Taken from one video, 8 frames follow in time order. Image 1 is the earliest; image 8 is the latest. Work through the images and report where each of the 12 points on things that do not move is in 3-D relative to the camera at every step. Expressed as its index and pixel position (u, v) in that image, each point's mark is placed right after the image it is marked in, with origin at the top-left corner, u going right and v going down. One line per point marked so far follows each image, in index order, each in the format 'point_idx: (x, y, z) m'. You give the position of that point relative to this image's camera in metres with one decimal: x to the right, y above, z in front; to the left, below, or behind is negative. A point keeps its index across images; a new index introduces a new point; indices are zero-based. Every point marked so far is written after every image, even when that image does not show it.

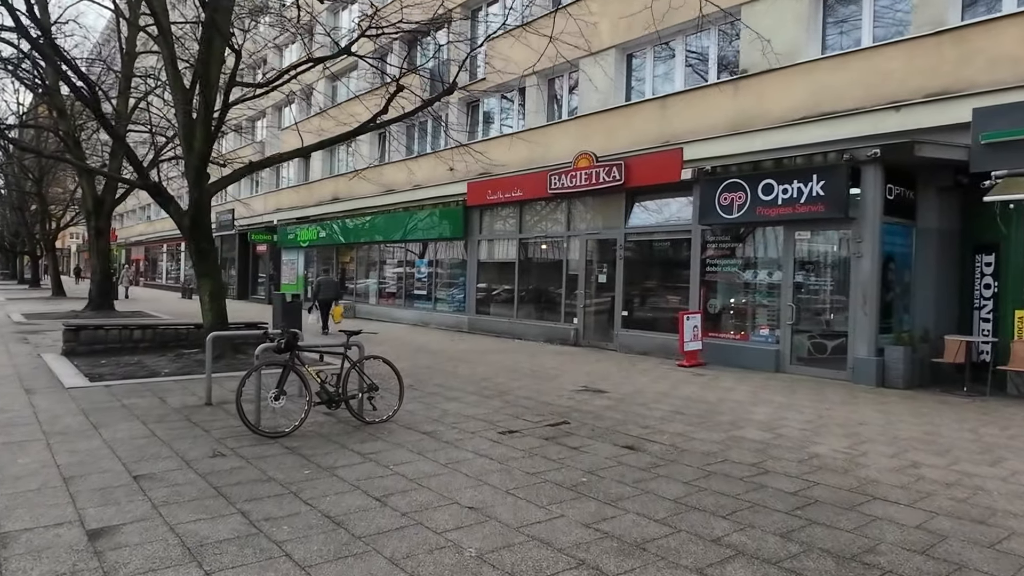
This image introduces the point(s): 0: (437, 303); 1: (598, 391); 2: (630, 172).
0: (-2.0, -0.4, +18.2) m
1: (+1.0, -1.3, +8.3) m
2: (+2.2, +2.2, +12.7) m
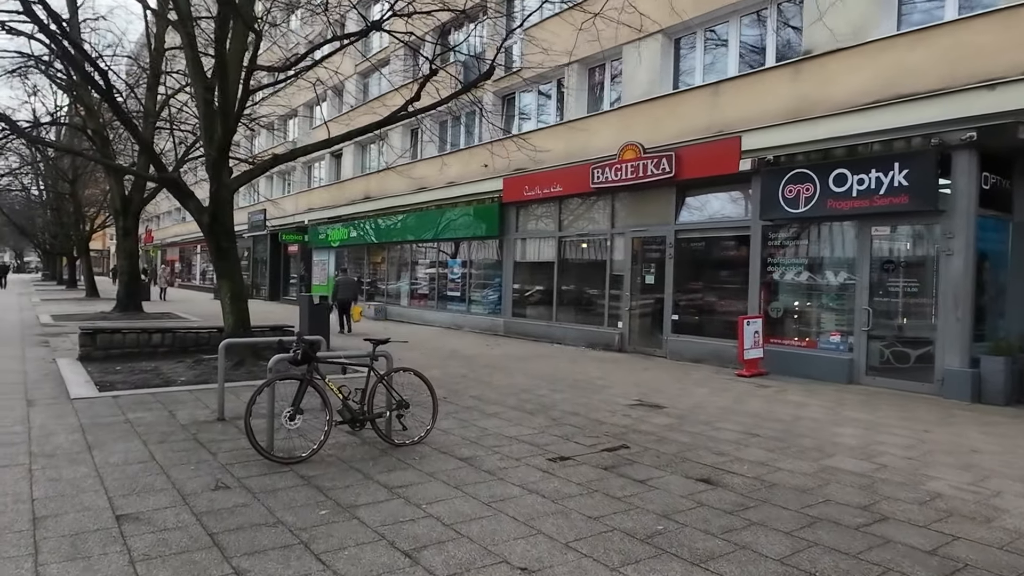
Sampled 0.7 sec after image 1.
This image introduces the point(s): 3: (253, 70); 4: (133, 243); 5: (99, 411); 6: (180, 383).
0: (-1.0, -0.4, +17.4) m
1: (+1.5, -1.3, +7.4) m
2: (+2.9, +2.1, +11.8) m
3: (-3.6, +3.0, +9.4) m
4: (-10.4, +1.3, +18.8) m
5: (-3.9, -1.2, +6.4) m
6: (-4.0, -1.1, +8.2) m
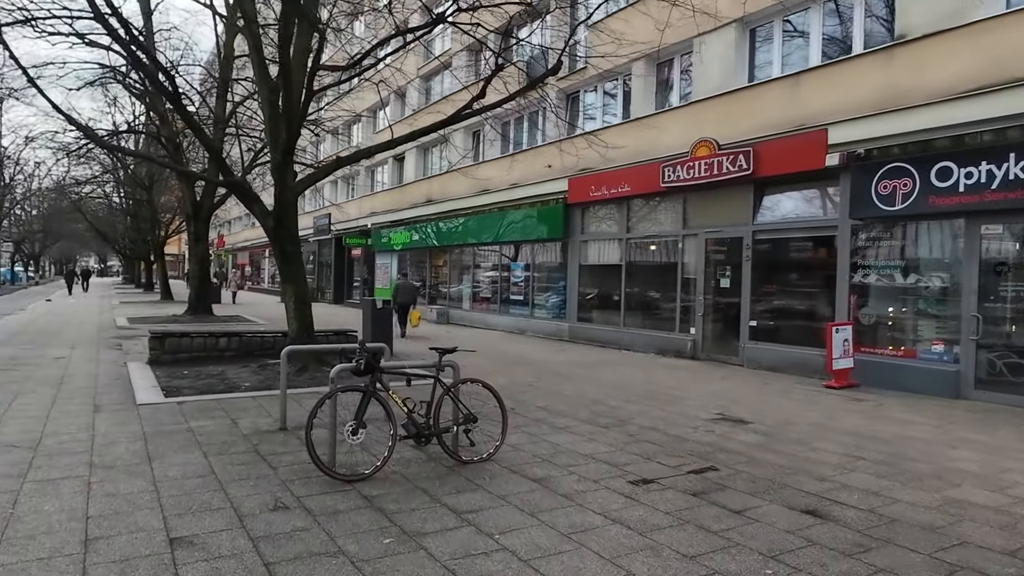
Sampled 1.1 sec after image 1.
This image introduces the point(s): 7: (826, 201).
0: (+0.5, -0.5, +17.0) m
1: (+2.3, -1.3, +6.8) m
2: (+4.0, +2.1, +11.1) m
3: (-2.6, +3.0, +9.3) m
4: (-8.7, +1.2, +19.2) m
5: (-3.2, -1.2, +6.3) m
6: (-3.2, -1.2, +8.0) m
7: (+4.7, +1.3, +10.4) m
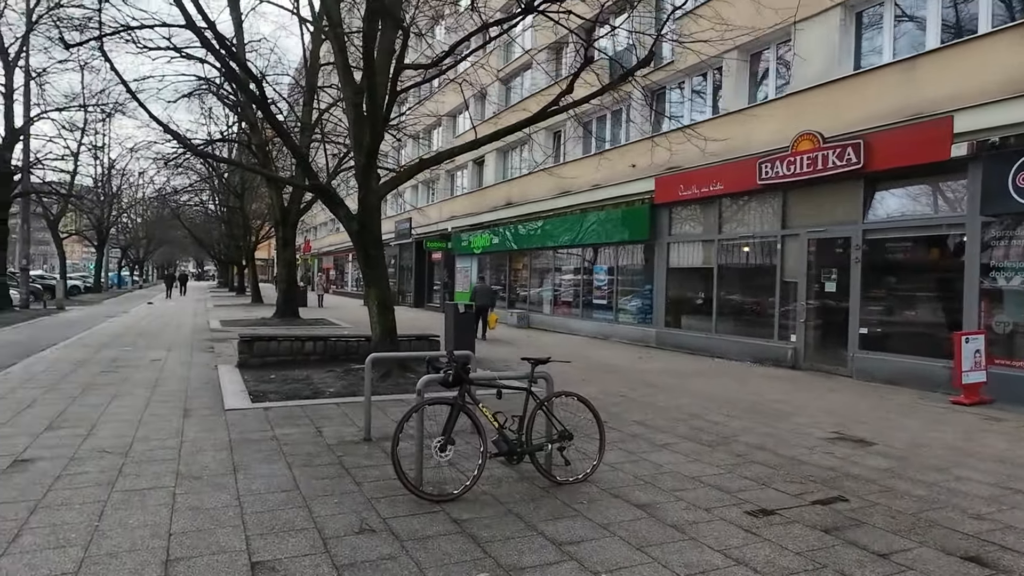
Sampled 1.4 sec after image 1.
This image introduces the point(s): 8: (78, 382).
0: (+2.5, -0.6, +16.4) m
1: (+3.1, -1.4, +6.1) m
2: (+5.3, +2.0, +10.2) m
3: (-1.5, +2.9, +9.2) m
4: (-6.4, +1.1, +19.7) m
5: (-2.4, -1.2, +6.2) m
6: (-2.1, -1.2, +7.9) m
7: (+6.0, +1.3, +9.4) m
8: (-5.5, -1.2, +8.6) m
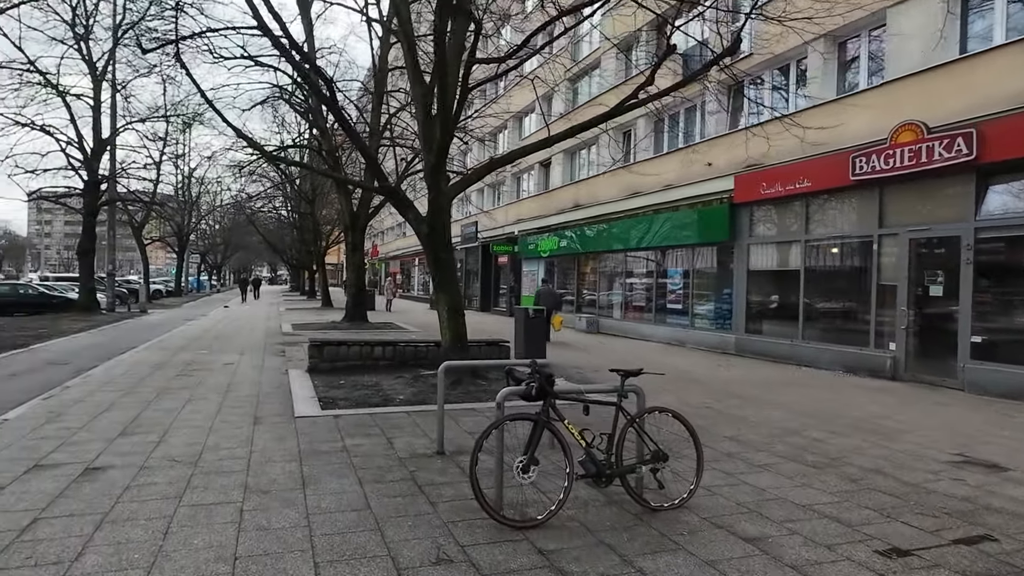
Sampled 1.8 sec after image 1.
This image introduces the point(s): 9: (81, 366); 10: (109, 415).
0: (+4.2, -0.7, +15.7) m
1: (+3.8, -1.4, +5.4) m
2: (+6.3, +1.9, +9.2) m
3: (-0.5, +2.9, +8.9) m
4: (-4.4, +0.9, +19.8) m
5: (-1.7, -1.3, +6.0) m
6: (-1.3, -1.3, +7.7) m
7: (+6.9, +1.2, +8.4) m
8: (-4.5, -1.2, +8.7) m
9: (-6.6, -1.2, +10.5) m
10: (-4.0, -1.3, +6.8) m
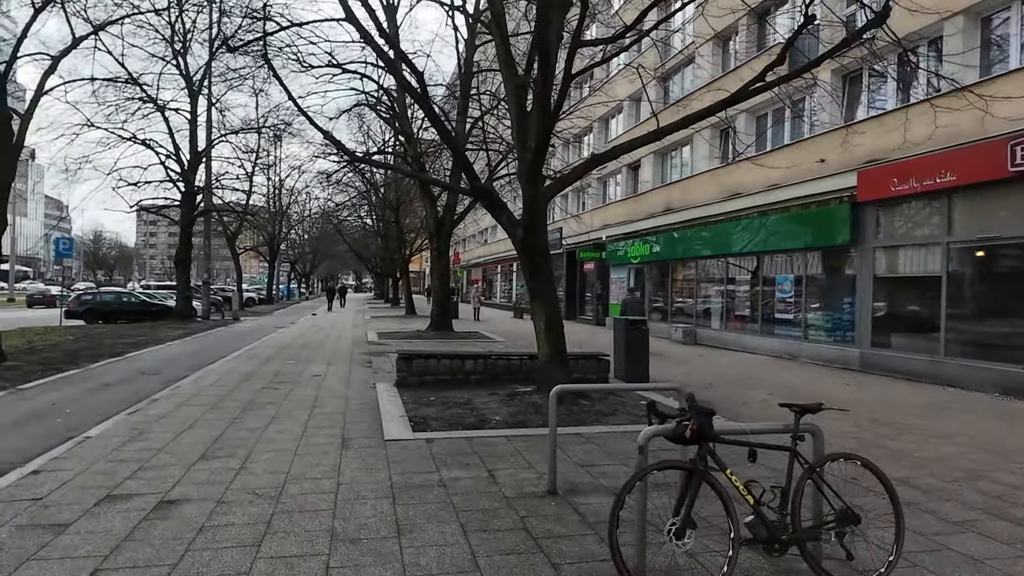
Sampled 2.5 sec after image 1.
0: (+6.2, -0.9, +14.3) m
1: (+4.6, -1.5, +4.1) m
2: (+7.6, +1.8, +7.6) m
3: (+0.7, +2.8, +8.1) m
4: (-1.9, +0.7, +19.3) m
5: (-0.8, -1.4, +5.3) m
6: (-0.2, -1.4, +7.0) m
7: (+8.1, +1.1, +6.8) m
8: (-3.3, -1.4, +8.3) m
9: (-5.2, -1.3, +10.4) m
10: (-3.0, -1.3, +6.4) m
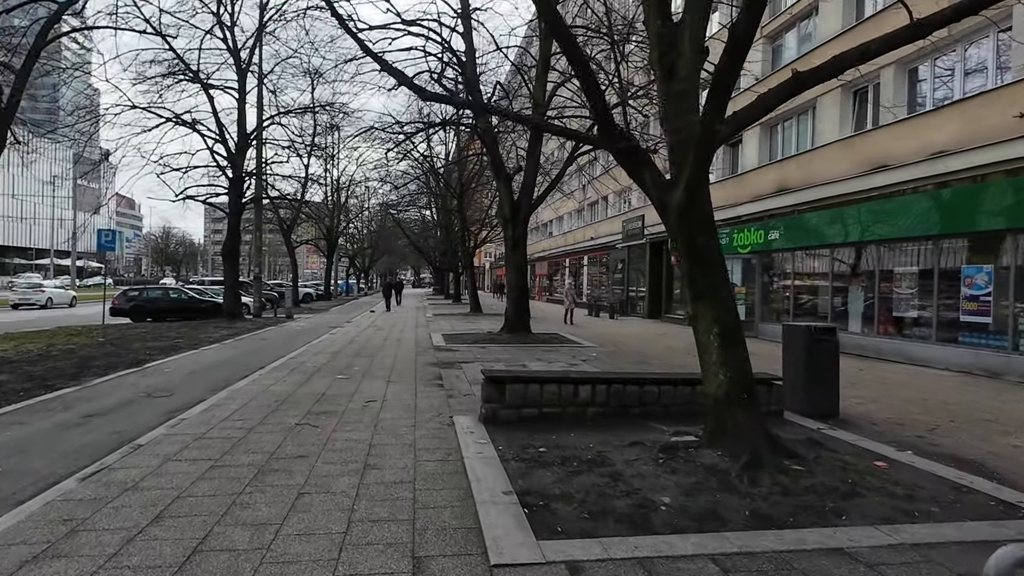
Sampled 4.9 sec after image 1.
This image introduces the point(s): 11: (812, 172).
0: (+7.8, -0.8, +10.8) m
1: (+5.4, -1.4, +0.8) m
2: (+8.7, +1.9, +4.0) m
3: (+1.9, +2.8, +5.0) m
4: (+0.2, +0.8, +16.5) m
5: (+0.2, -1.3, +2.4) m
6: (+0.9, -1.4, +4.0) m
7: (+9.1, +1.2, +3.2) m
8: (-2.1, -1.3, +5.6) m
9: (-3.8, -1.3, +7.9) m
10: (-1.9, -1.3, +3.6) m
11: (+7.6, +2.9, +17.2) m
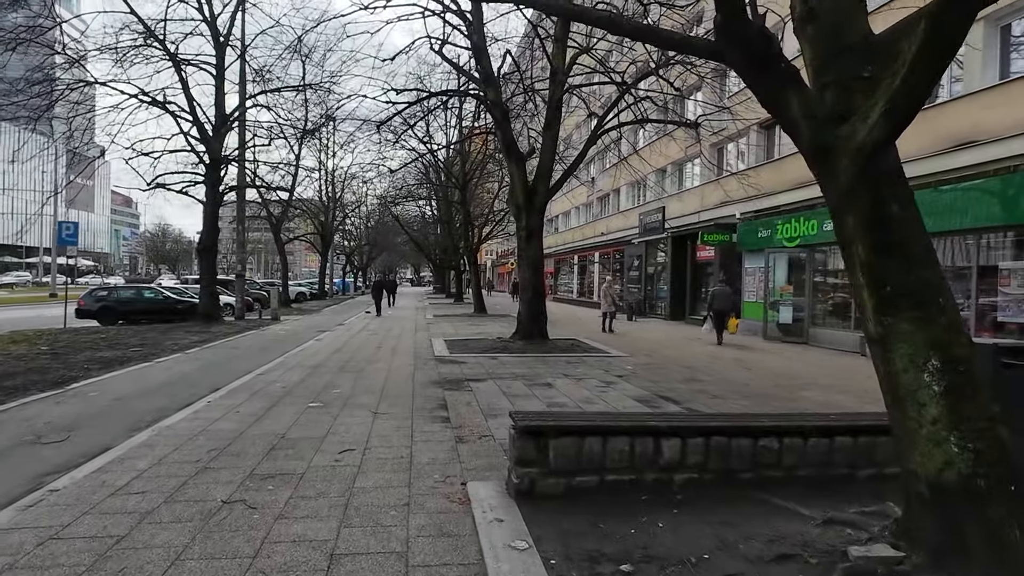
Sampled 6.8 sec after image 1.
0: (+8.1, -0.8, +8.4) m
1: (+5.7, -1.5, -1.6) m
2: (+9.0, +1.9, +1.7) m
3: (+2.2, +2.8, +2.7) m
4: (+0.5, +0.8, +14.1) m
5: (+0.5, -1.4, +0.1) m
6: (+1.2, -1.4, +1.7) m
7: (+9.4, +1.2, +0.8) m
8: (-1.8, -1.3, +3.2) m
9: (-3.5, -1.3, +5.5) m
10: (-1.6, -1.3, +1.3) m
11: (+7.9, +3.0, +14.9) m
